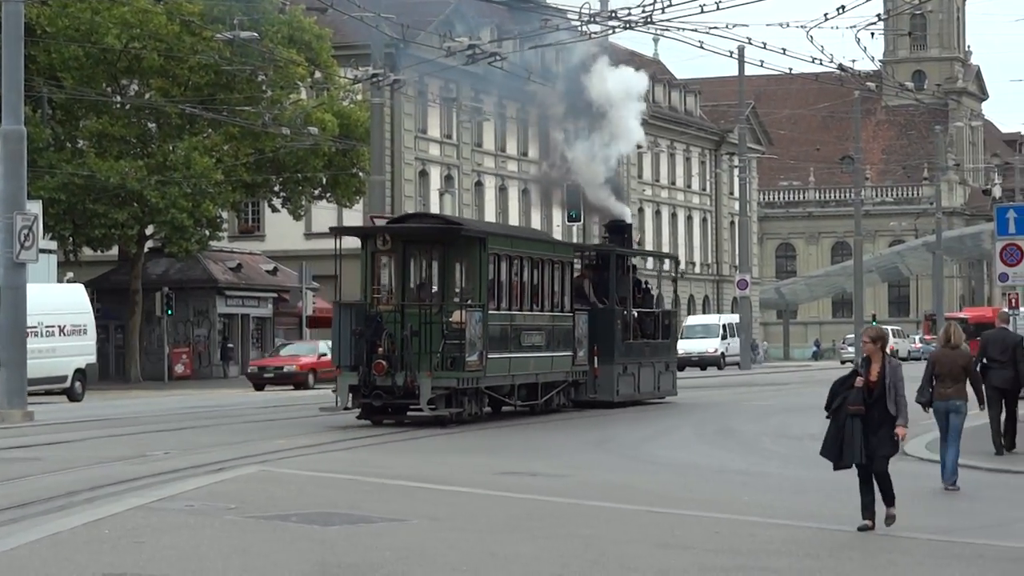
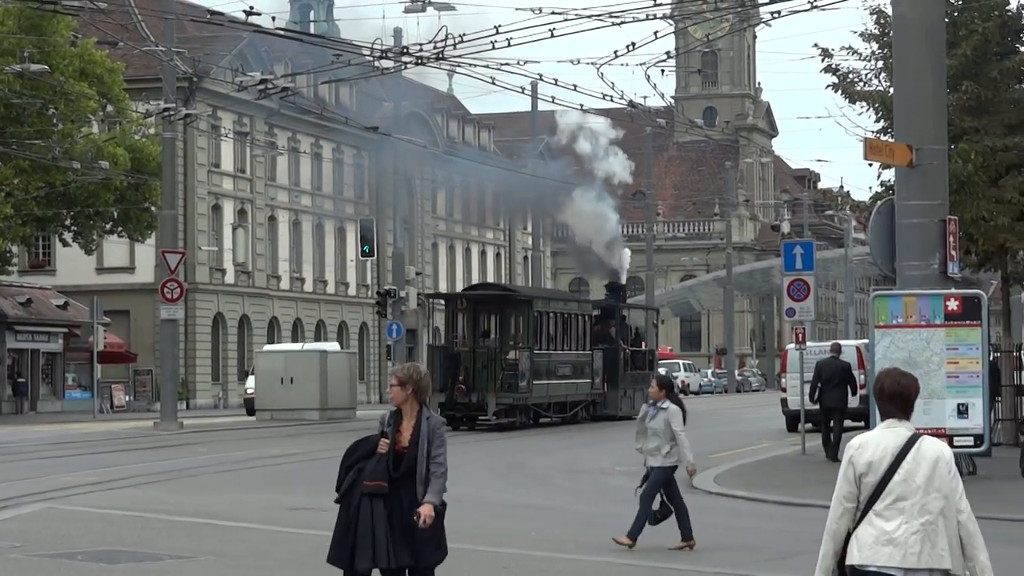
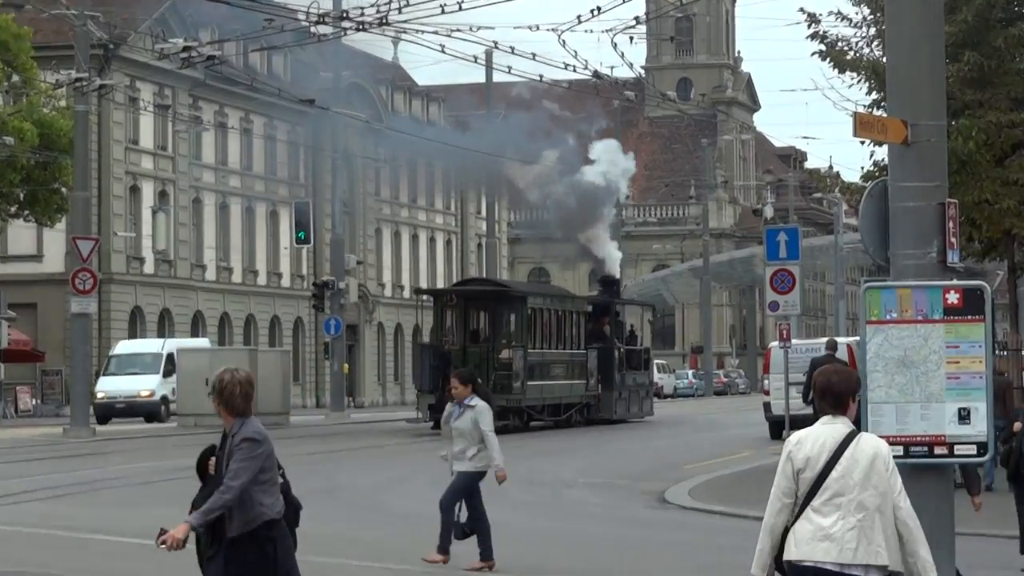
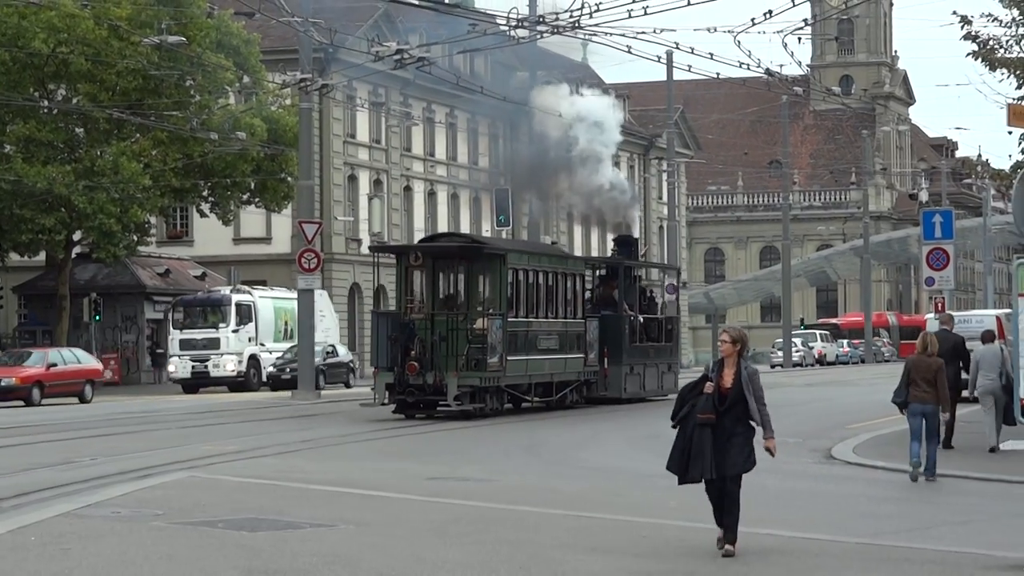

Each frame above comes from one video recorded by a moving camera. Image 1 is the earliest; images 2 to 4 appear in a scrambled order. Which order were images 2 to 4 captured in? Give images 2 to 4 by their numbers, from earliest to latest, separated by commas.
4, 2, 3
